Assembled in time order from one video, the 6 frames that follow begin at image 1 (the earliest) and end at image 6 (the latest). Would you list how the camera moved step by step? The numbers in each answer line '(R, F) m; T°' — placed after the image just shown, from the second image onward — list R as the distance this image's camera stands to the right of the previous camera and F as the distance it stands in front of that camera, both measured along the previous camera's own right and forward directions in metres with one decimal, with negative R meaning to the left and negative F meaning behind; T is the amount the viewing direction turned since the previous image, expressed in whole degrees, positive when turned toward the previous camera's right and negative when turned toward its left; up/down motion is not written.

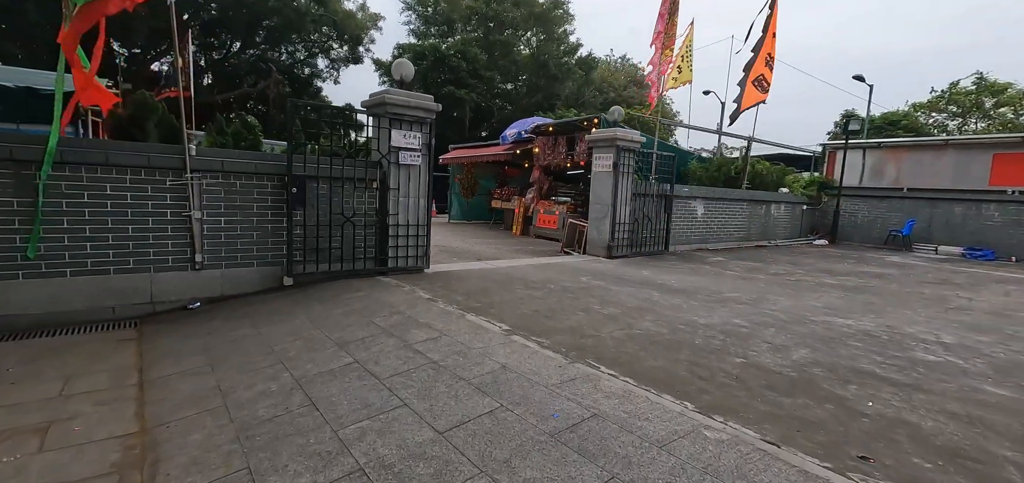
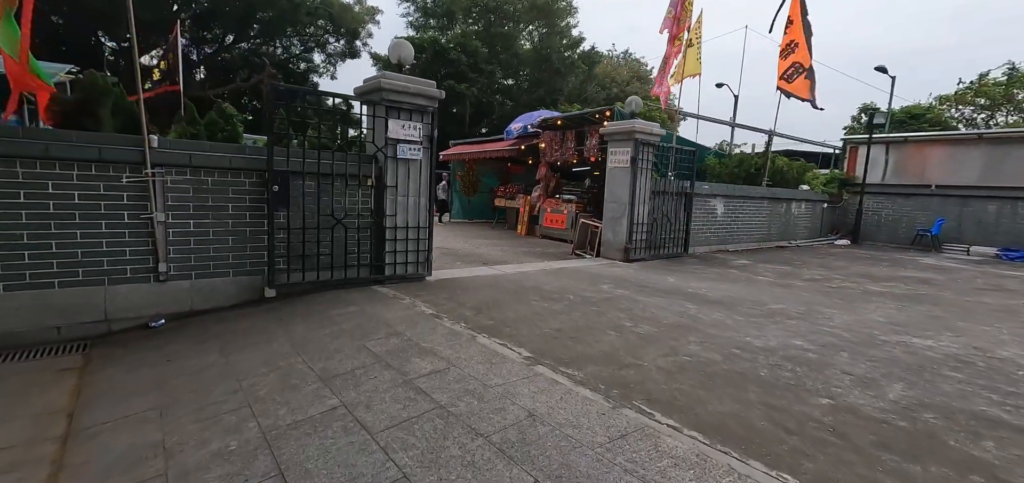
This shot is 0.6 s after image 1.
(-0.2, +0.7) m; 0°
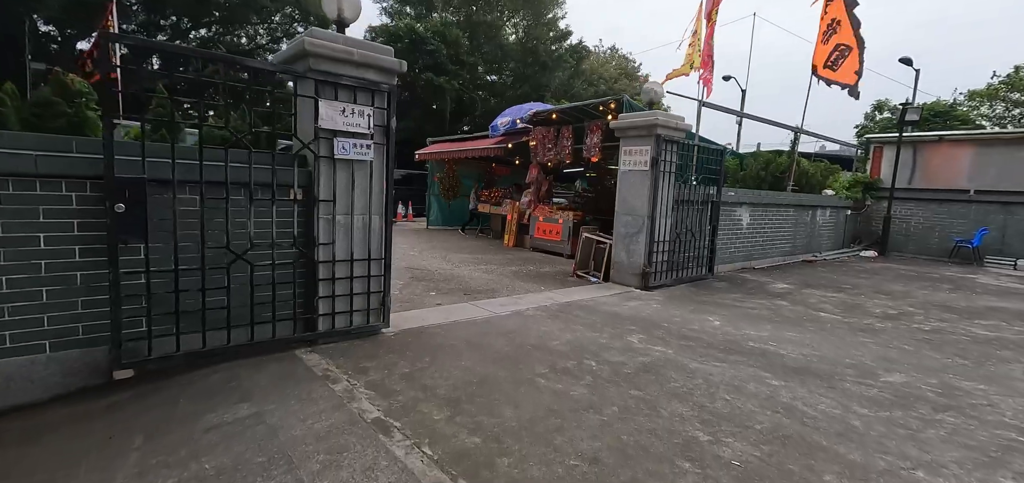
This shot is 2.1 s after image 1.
(-0.1, +1.6) m; +2°
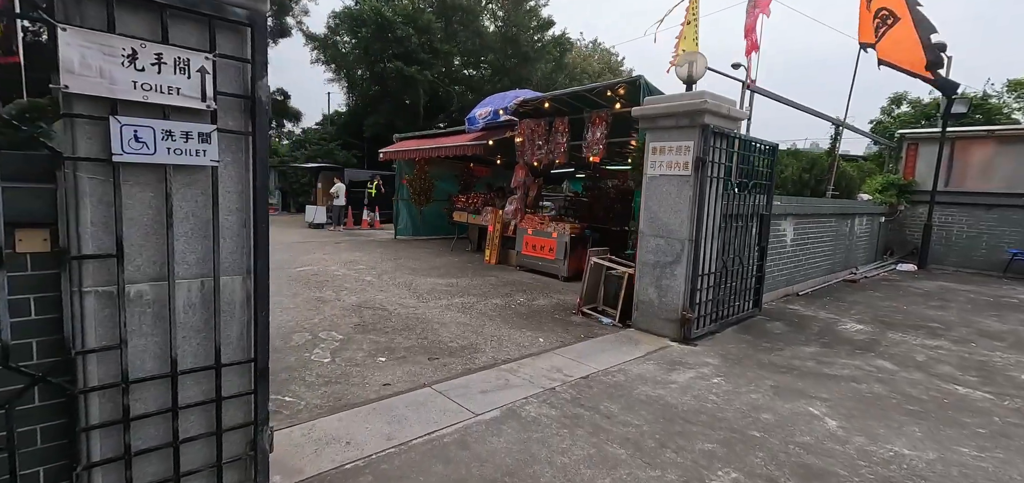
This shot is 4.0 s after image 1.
(-0.1, +1.9) m; +3°
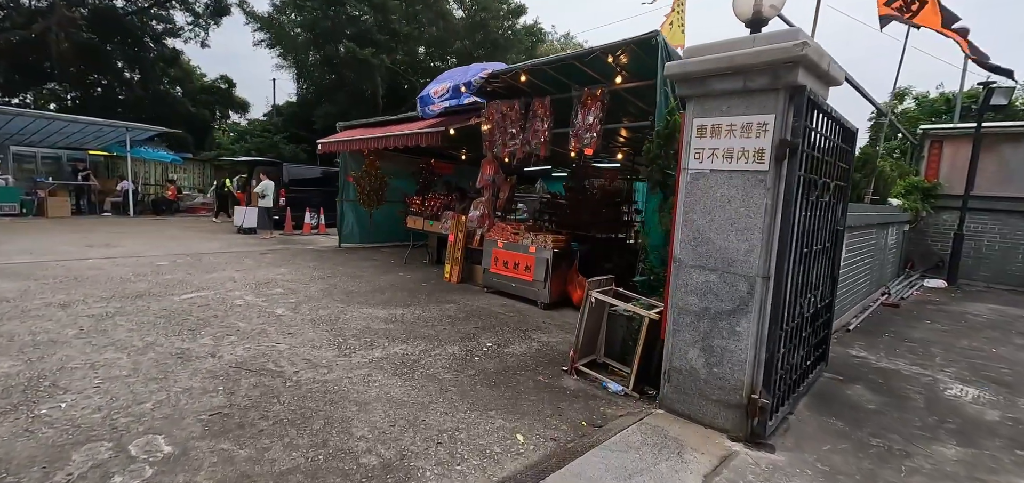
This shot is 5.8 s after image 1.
(+0.1, +1.8) m; +4°
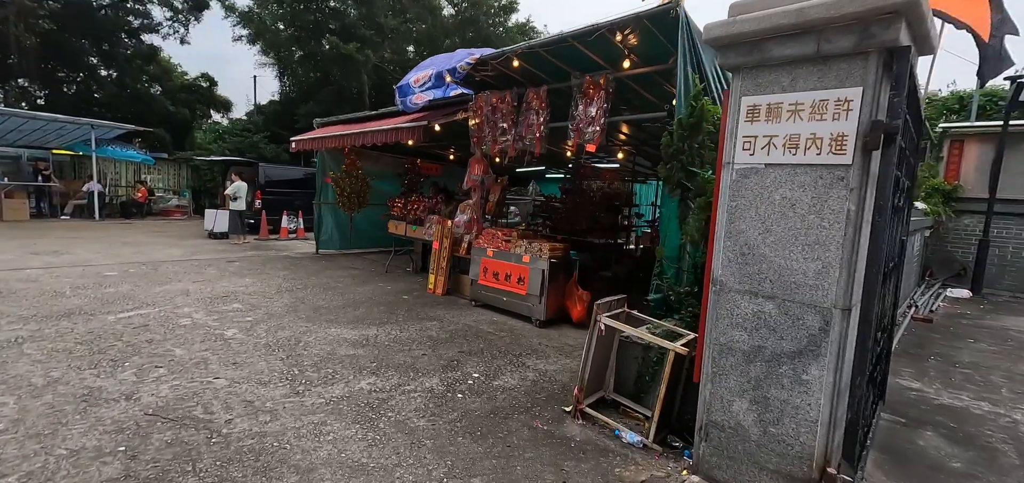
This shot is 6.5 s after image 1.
(0.0, +0.7) m; +1°
